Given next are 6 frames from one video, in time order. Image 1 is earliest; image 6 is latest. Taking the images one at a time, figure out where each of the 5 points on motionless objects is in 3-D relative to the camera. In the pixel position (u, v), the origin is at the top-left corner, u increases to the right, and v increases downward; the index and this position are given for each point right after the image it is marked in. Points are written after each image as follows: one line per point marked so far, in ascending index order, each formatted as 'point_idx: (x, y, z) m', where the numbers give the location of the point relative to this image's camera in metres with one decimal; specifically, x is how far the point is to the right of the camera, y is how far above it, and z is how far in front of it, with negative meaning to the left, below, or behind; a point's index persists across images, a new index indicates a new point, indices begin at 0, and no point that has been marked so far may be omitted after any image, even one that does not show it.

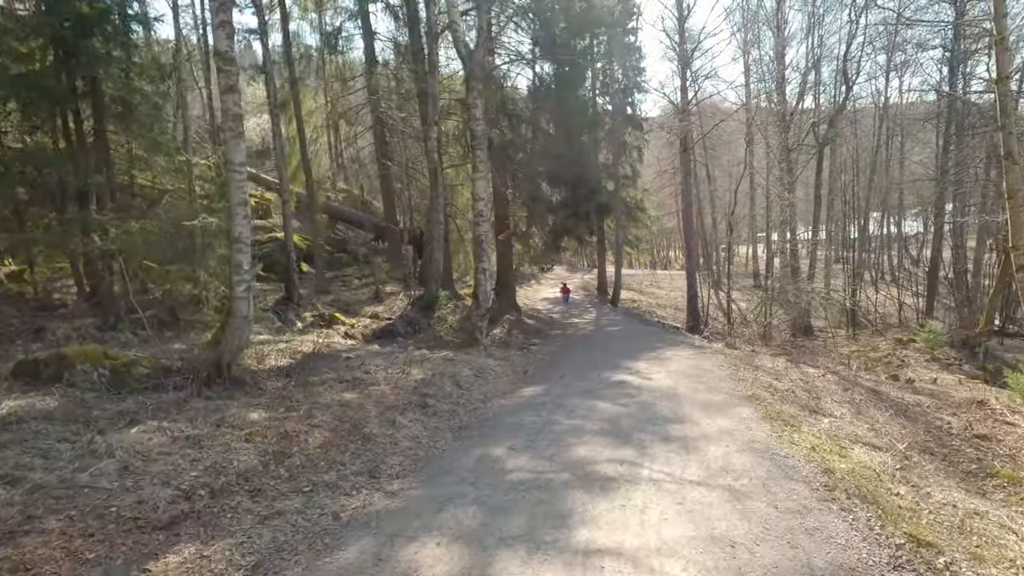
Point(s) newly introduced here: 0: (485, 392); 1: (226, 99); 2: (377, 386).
0: (-0.4, -1.5, +7.8) m
1: (-3.6, +2.4, +6.9) m
2: (-1.8, -1.3, +7.0) m
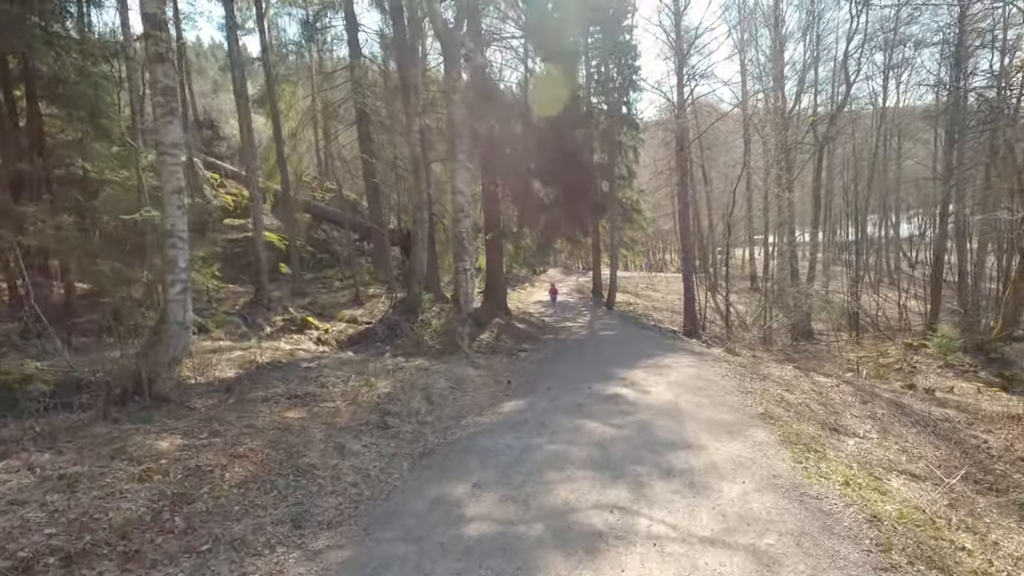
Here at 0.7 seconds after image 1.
0: (-0.7, -1.5, +6.8) m
1: (-3.9, +2.4, +5.9) m
2: (-2.0, -1.3, +6.0) m
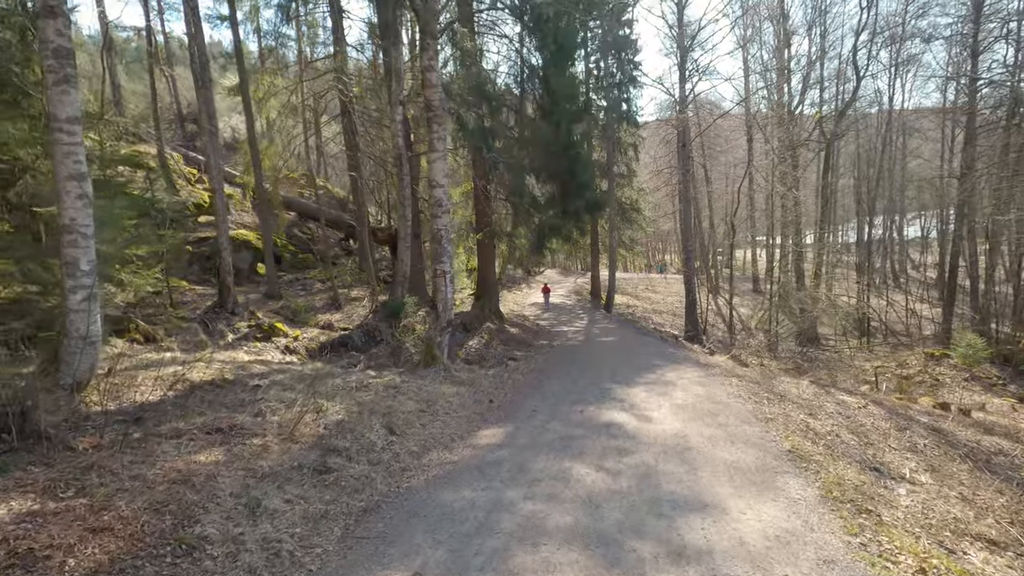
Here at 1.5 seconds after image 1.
0: (-0.9, -1.6, +5.7) m
1: (-4.2, +2.3, +4.8) m
2: (-2.3, -1.4, +4.9) m
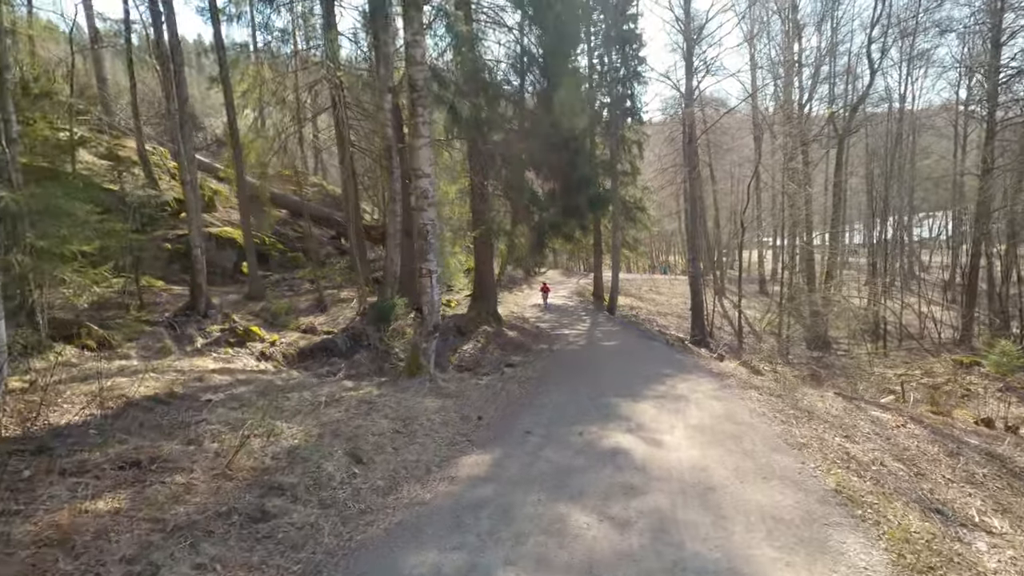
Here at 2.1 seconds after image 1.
0: (-1.0, -1.6, +4.8) m
1: (-4.3, +2.3, +3.9) m
2: (-2.4, -1.4, +4.0) m
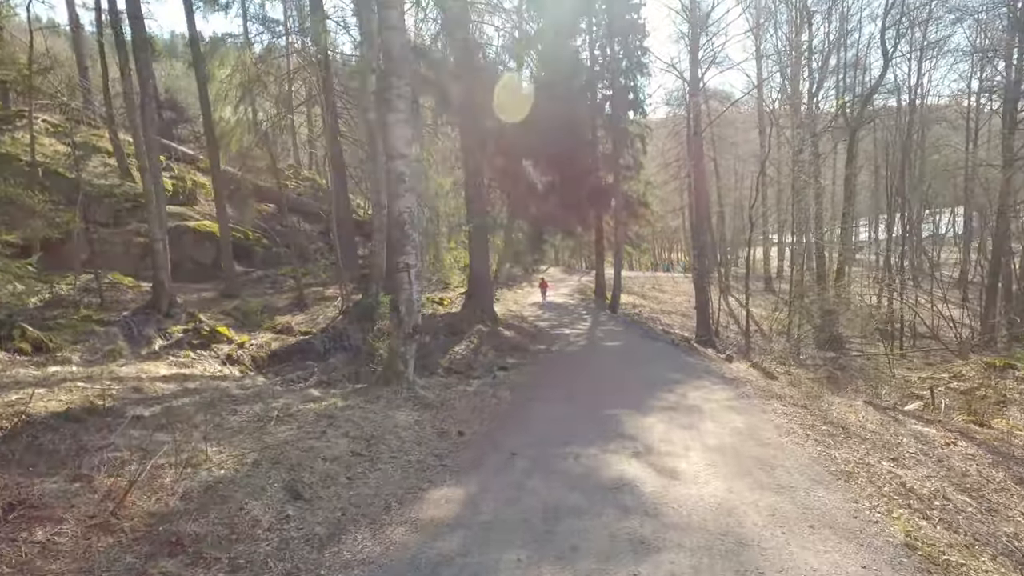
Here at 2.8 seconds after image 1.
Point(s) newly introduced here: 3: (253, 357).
0: (-1.2, -1.6, +3.8) m
1: (-4.4, +2.4, +3.0) m
2: (-2.6, -1.3, +3.0) m
3: (-4.5, -1.2, +9.4) m
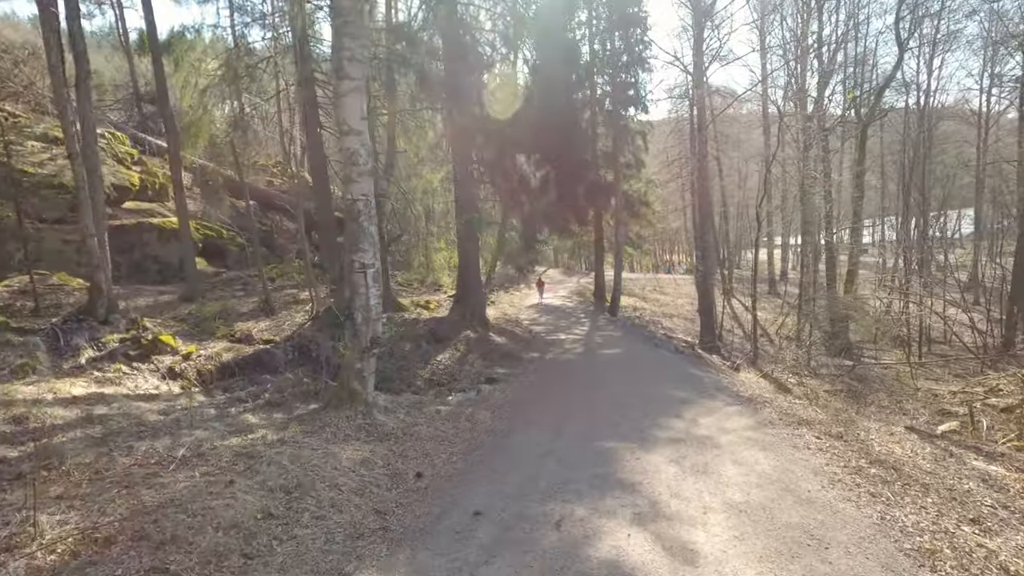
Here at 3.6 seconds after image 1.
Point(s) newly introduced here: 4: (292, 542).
0: (-1.5, -1.6, +2.7) m
1: (-4.7, +2.3, +1.8) m
2: (-2.8, -1.4, +1.9) m
3: (-4.8, -1.2, +8.2) m
4: (-1.4, -1.6, +3.4) m
